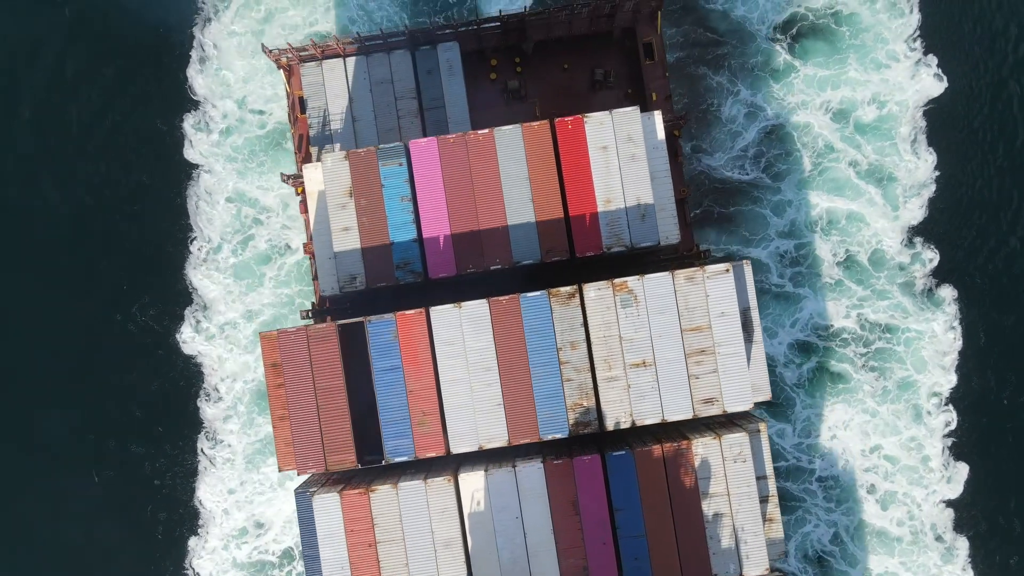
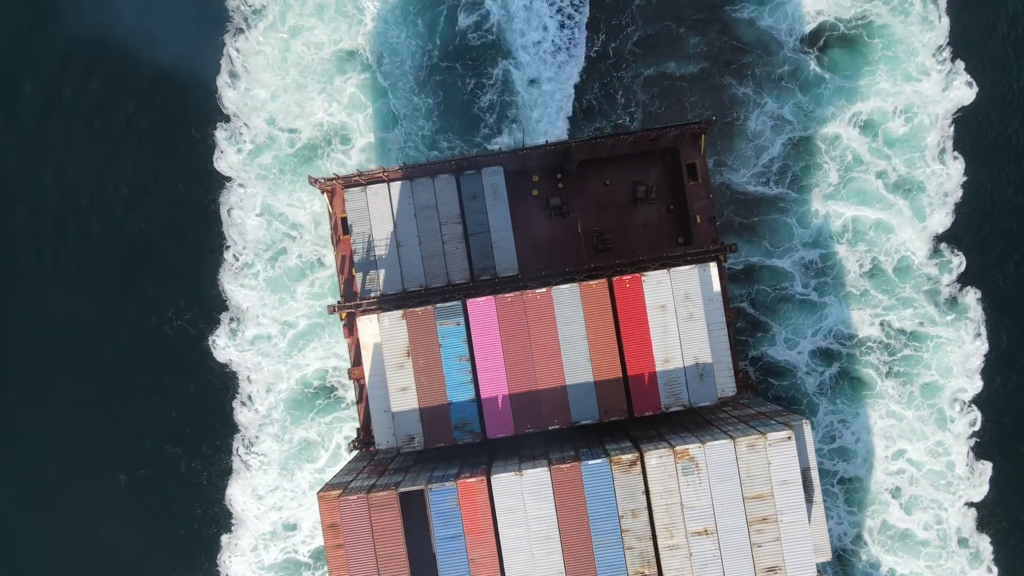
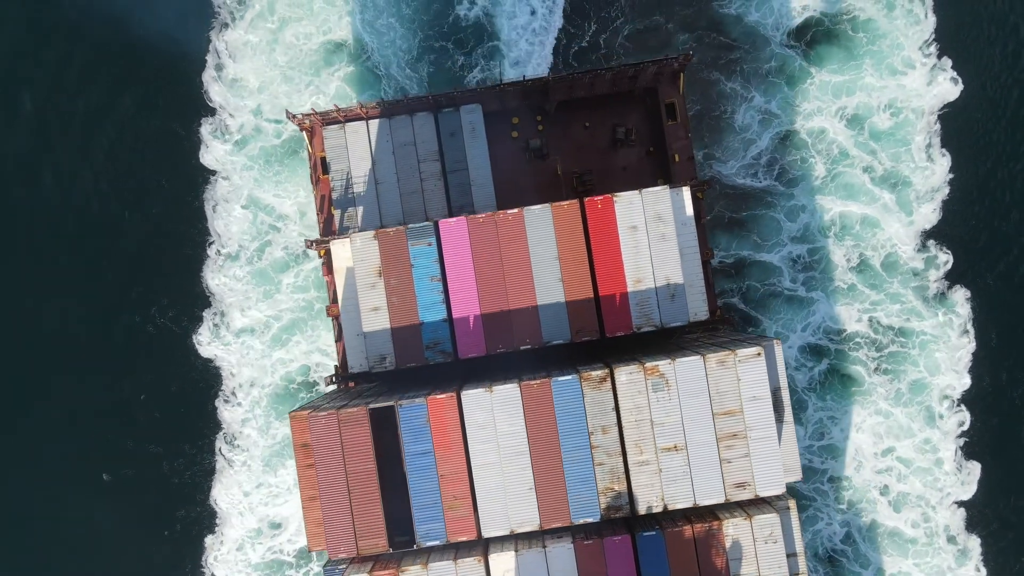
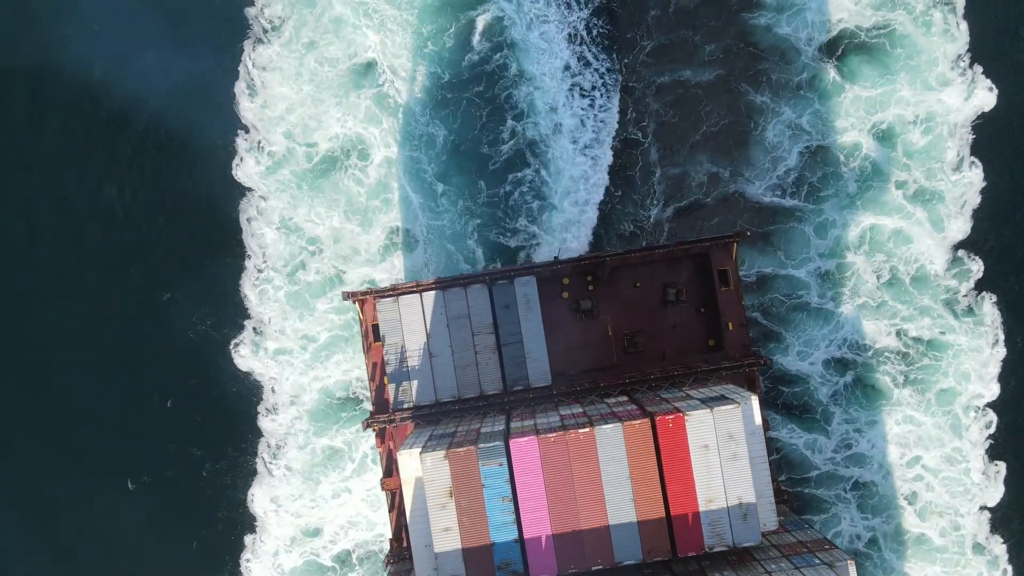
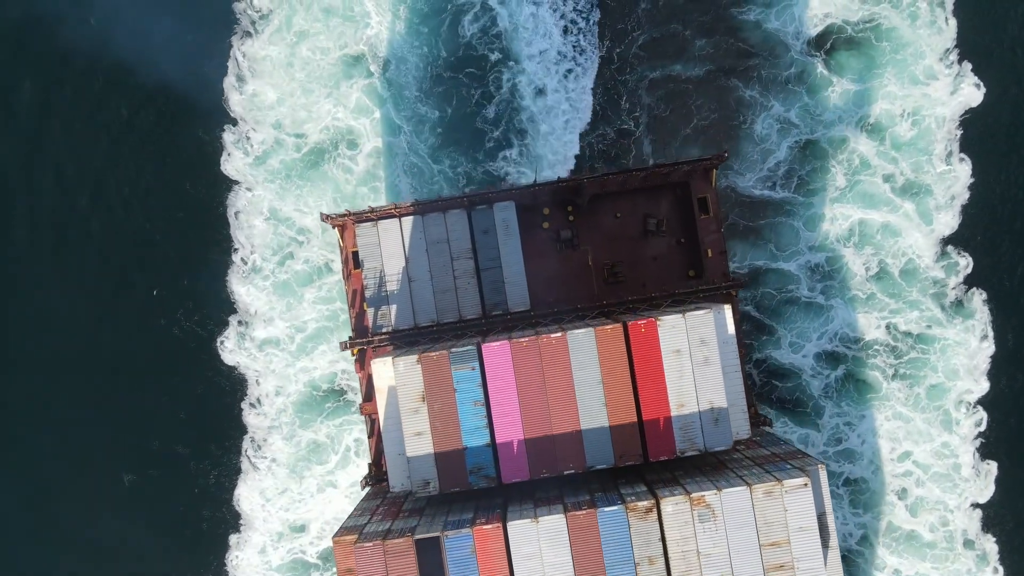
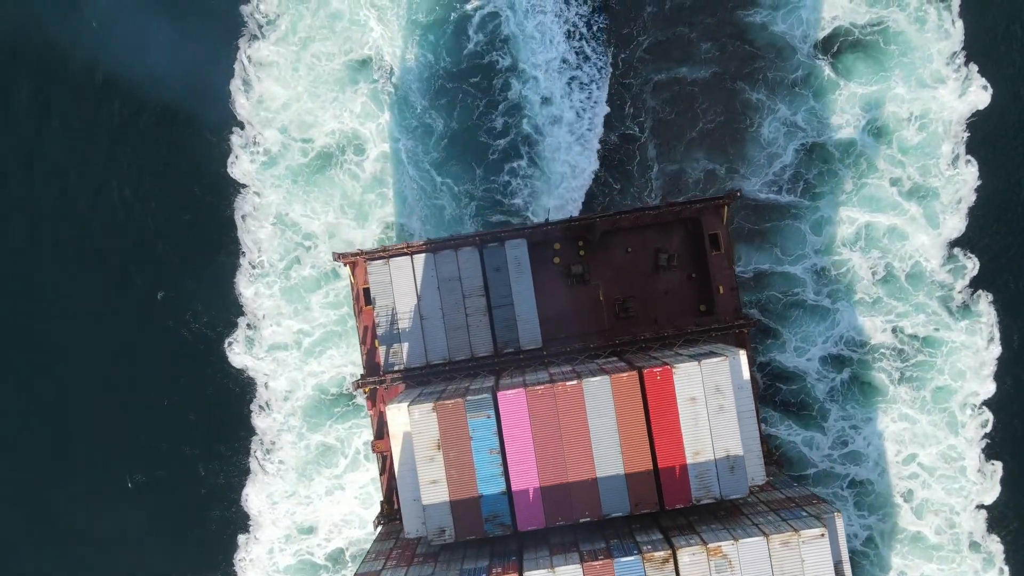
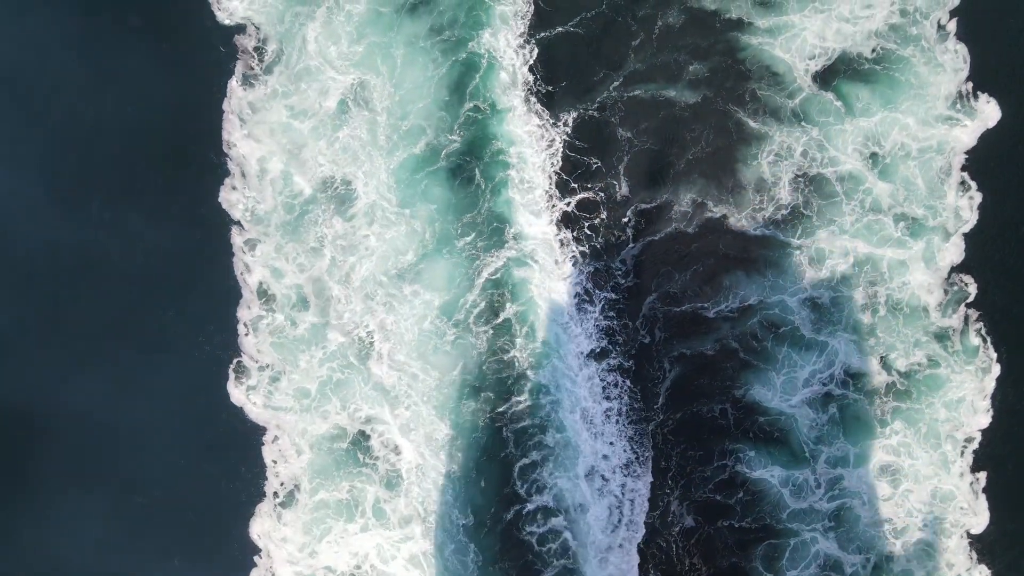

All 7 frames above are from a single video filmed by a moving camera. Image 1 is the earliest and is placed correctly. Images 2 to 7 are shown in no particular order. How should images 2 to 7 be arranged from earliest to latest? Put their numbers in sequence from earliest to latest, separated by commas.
3, 2, 5, 6, 4, 7
